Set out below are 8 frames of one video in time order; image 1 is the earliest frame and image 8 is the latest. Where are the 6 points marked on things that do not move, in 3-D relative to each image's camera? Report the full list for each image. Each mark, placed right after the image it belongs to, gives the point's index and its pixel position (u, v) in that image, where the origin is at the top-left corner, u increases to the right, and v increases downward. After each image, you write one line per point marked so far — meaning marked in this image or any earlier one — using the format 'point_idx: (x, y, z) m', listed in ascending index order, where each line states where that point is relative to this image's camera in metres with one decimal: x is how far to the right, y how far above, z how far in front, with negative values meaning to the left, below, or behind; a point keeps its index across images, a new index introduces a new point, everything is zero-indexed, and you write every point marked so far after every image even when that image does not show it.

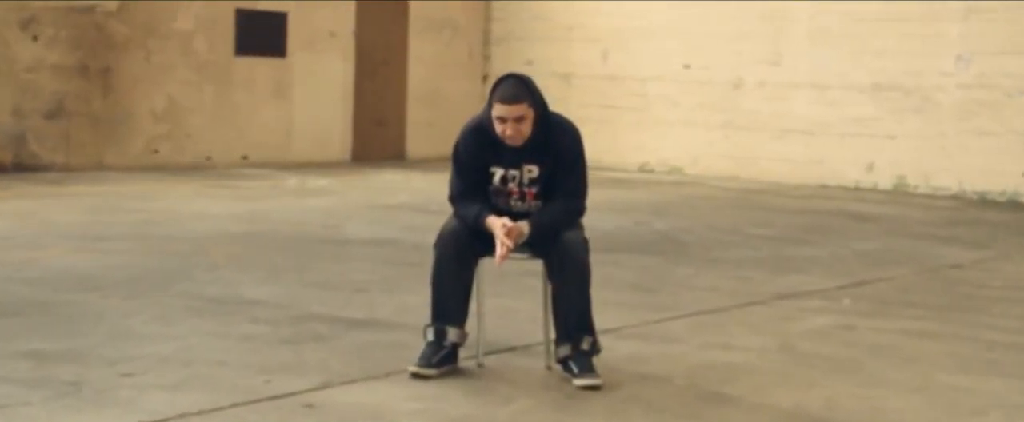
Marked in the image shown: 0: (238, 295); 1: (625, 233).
0: (-1.2, -0.4, +5.6) m
1: (+0.7, -0.2, +8.5) m
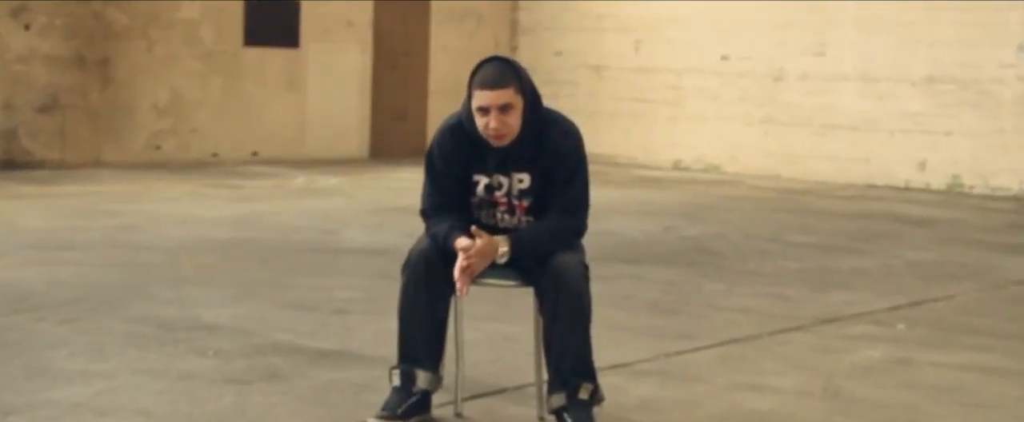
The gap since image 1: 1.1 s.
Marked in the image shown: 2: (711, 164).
0: (-1.2, -0.4, +4.8) m
1: (+0.9, -0.2, +7.7) m
2: (+1.9, +0.5, +11.9) m
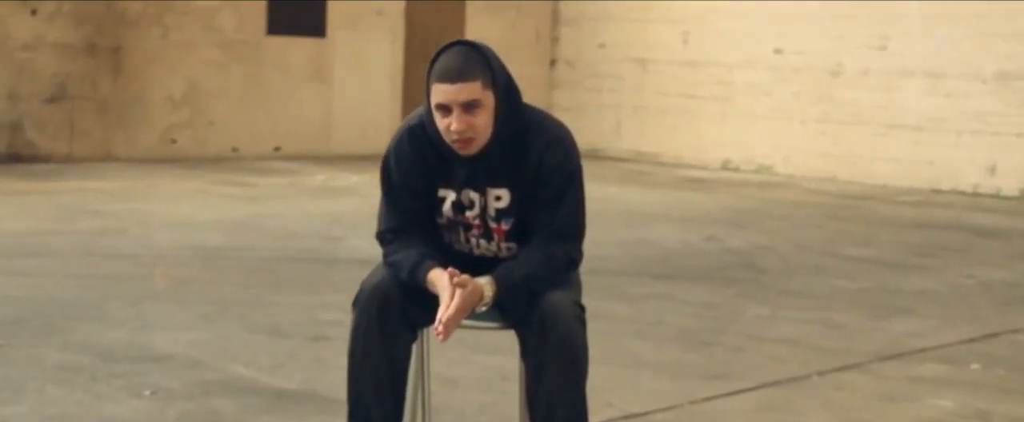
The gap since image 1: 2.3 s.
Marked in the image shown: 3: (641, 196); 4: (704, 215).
0: (-1.2, -0.4, +4.1) m
1: (+1.0, -0.2, +6.9) m
2: (+2.2, +0.4, +11.1) m
3: (+1.0, +0.1, +9.6) m
4: (+1.3, 0.0, +8.6) m
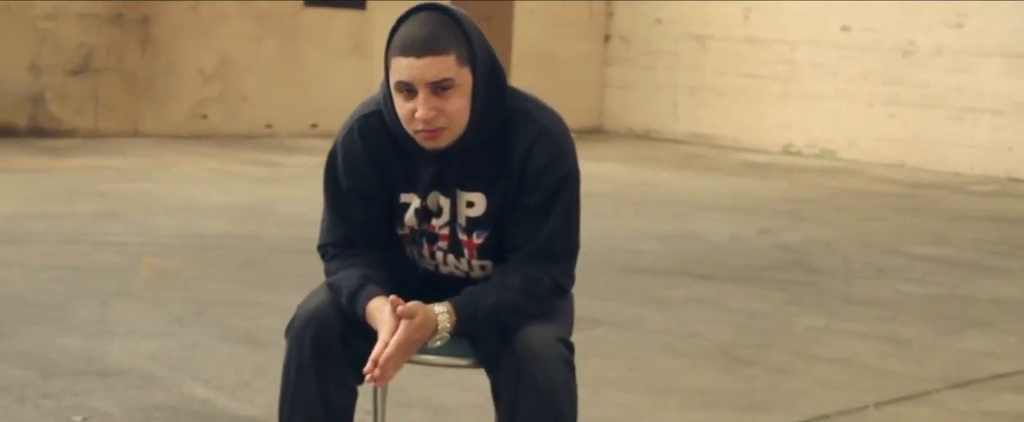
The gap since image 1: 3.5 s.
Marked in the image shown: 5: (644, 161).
0: (-1.2, -0.4, +3.6) m
1: (+1.1, -0.2, +6.2) m
2: (+2.5, +0.5, +10.3) m
3: (+1.3, +0.2, +8.9) m
4: (+1.5, 0.0, +7.9) m
5: (+1.0, +0.4, +10.0) m
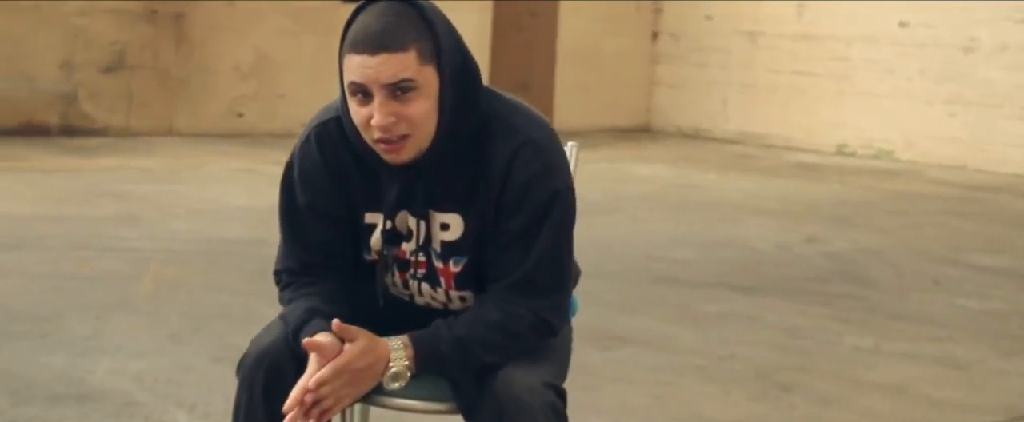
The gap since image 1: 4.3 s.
0: (-1.1, -0.5, +3.3) m
1: (+1.3, -0.2, +5.9) m
2: (+2.9, +0.5, +9.9) m
3: (+1.5, +0.2, +8.6) m
4: (+1.7, 0.0, +7.5) m
5: (+1.4, +0.4, +9.6) m
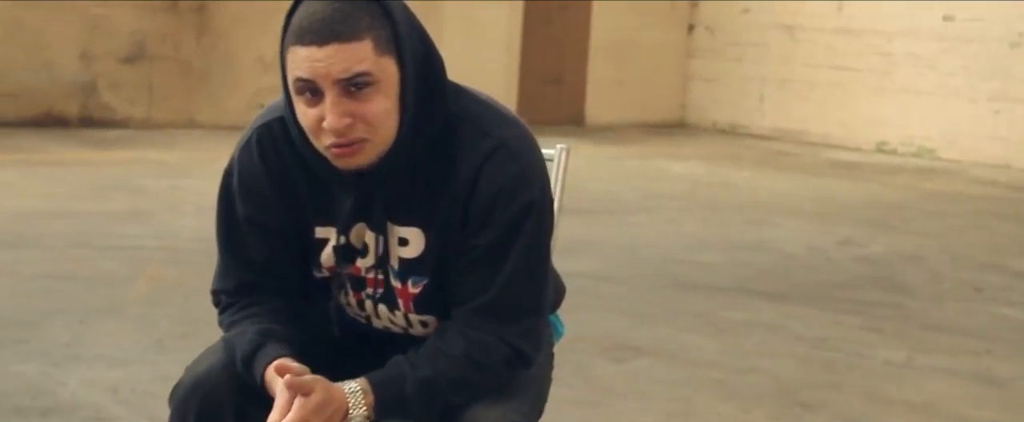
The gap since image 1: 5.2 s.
0: (-1.1, -0.5, +3.1) m
1: (+1.3, -0.2, +5.6) m
2: (+3.1, +0.5, +9.6) m
3: (+1.7, +0.2, +8.3) m
4: (+1.9, 0.0, +7.2) m
5: (+1.5, +0.4, +9.4) m
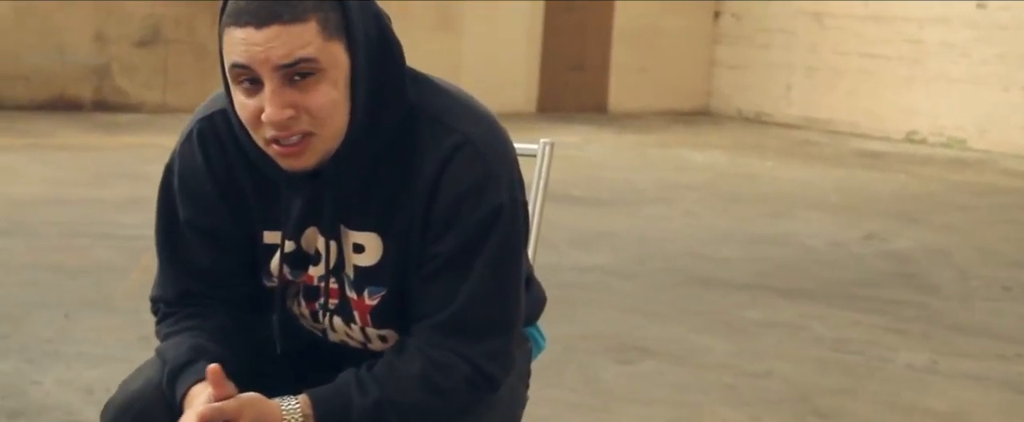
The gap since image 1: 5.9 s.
0: (-1.2, -0.4, +3.0) m
1: (+1.4, -0.2, +5.4) m
2: (+3.2, +0.5, +9.3) m
3: (+1.8, +0.2, +8.0) m
4: (+1.9, 0.0, +7.0) m
5: (+1.7, +0.4, +9.1) m
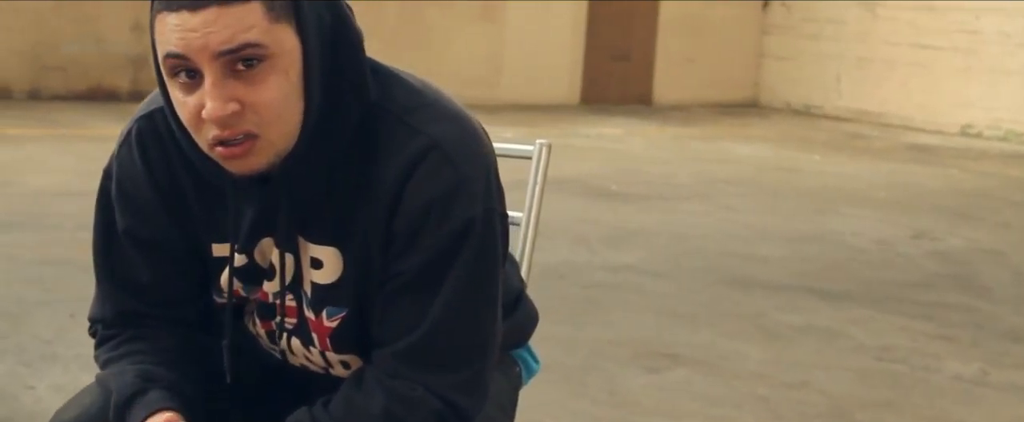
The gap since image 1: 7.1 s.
0: (-1.1, -0.4, +2.8) m
1: (+1.5, -0.2, +5.2) m
2: (+3.5, +0.6, +9.0) m
3: (+2.0, +0.2, +7.8) m
4: (+2.1, +0.1, +6.7) m
5: (+2.0, +0.5, +8.9) m
